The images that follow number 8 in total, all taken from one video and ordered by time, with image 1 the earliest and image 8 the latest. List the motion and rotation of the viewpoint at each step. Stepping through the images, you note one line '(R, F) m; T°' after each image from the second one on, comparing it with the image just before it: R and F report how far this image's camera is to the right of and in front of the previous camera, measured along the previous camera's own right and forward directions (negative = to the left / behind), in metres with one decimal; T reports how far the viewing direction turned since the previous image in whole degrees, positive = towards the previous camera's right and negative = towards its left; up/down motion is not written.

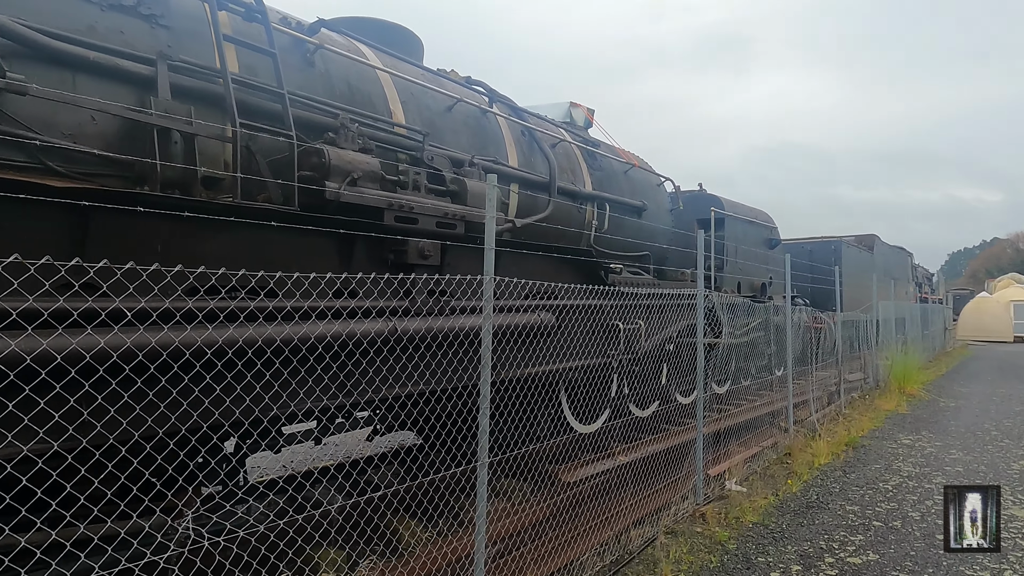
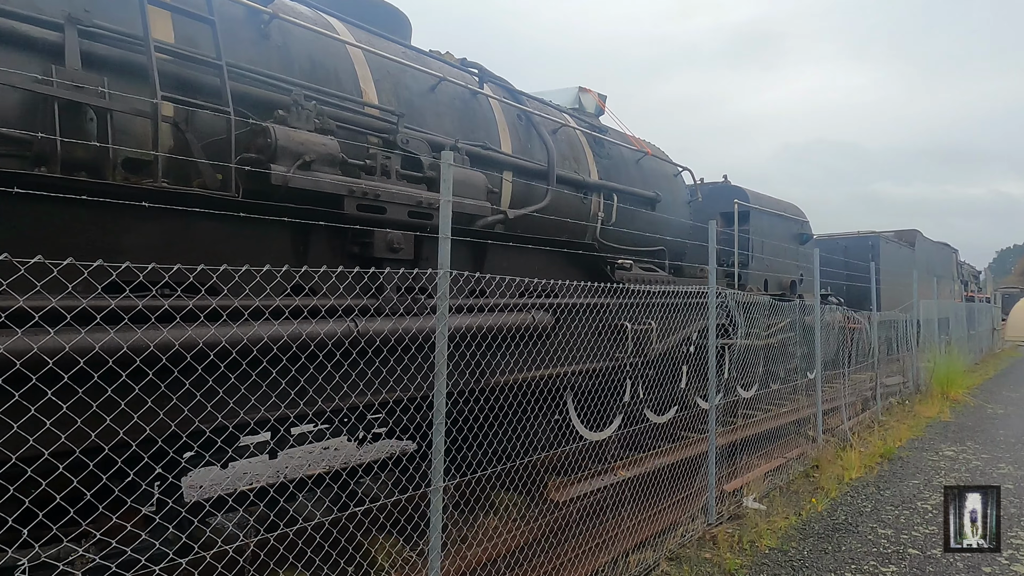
(+0.3, +0.4) m; -3°
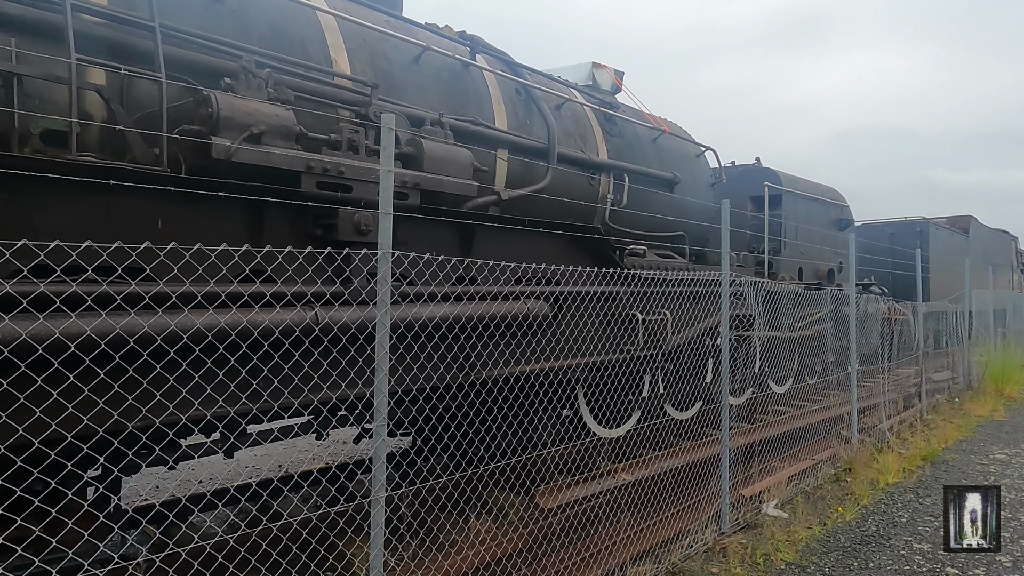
(+0.3, +0.3) m; -4°
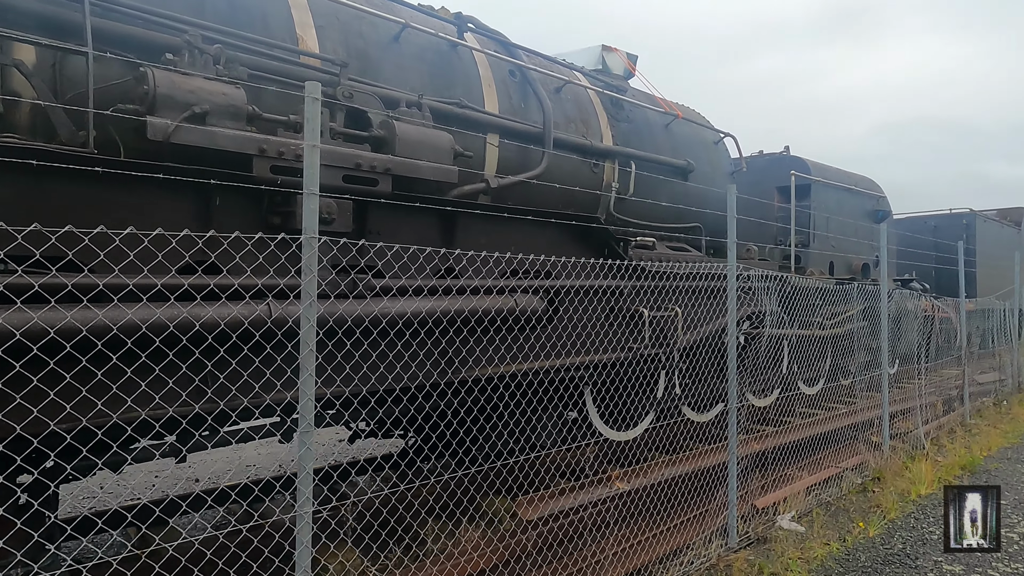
(+0.3, +0.3) m; -3°
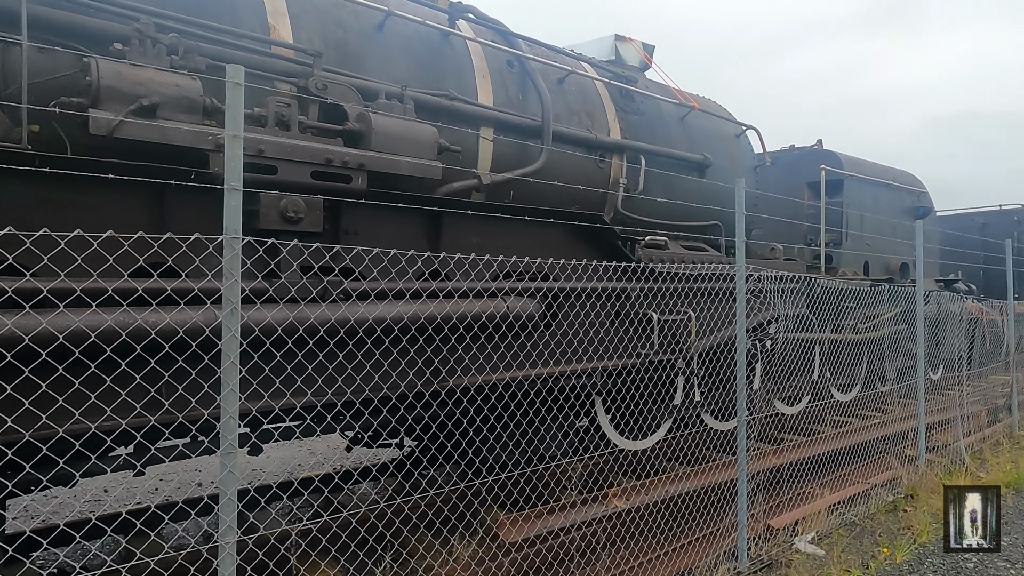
(+0.2, +0.2) m; -3°
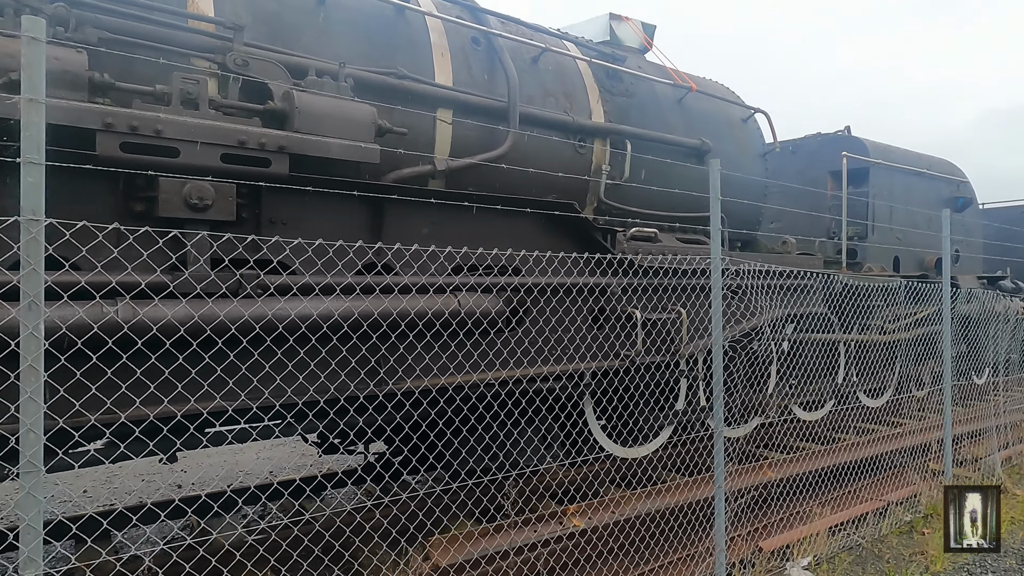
(+0.4, +0.3) m; -4°
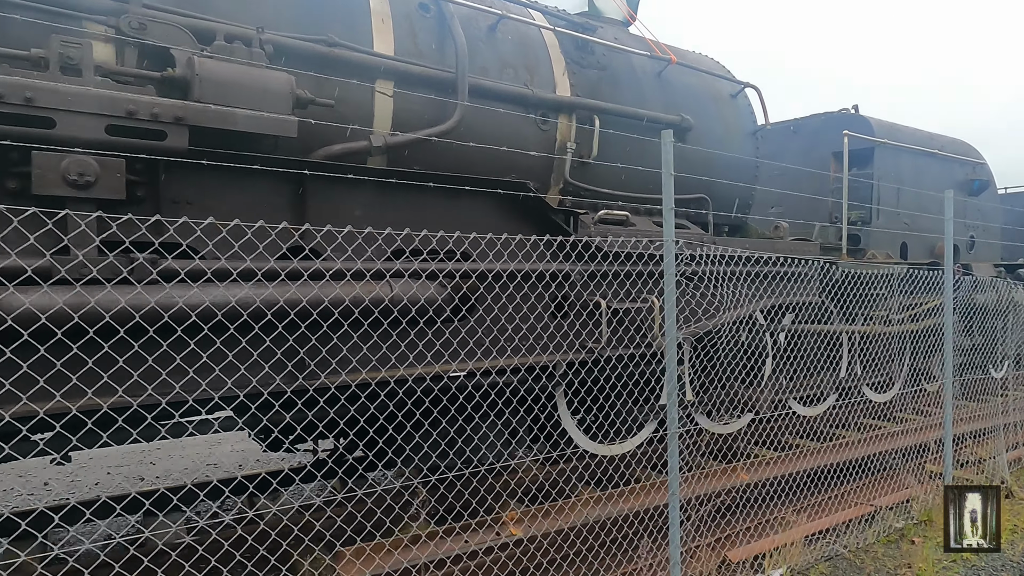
(+0.4, +0.3) m; -2°
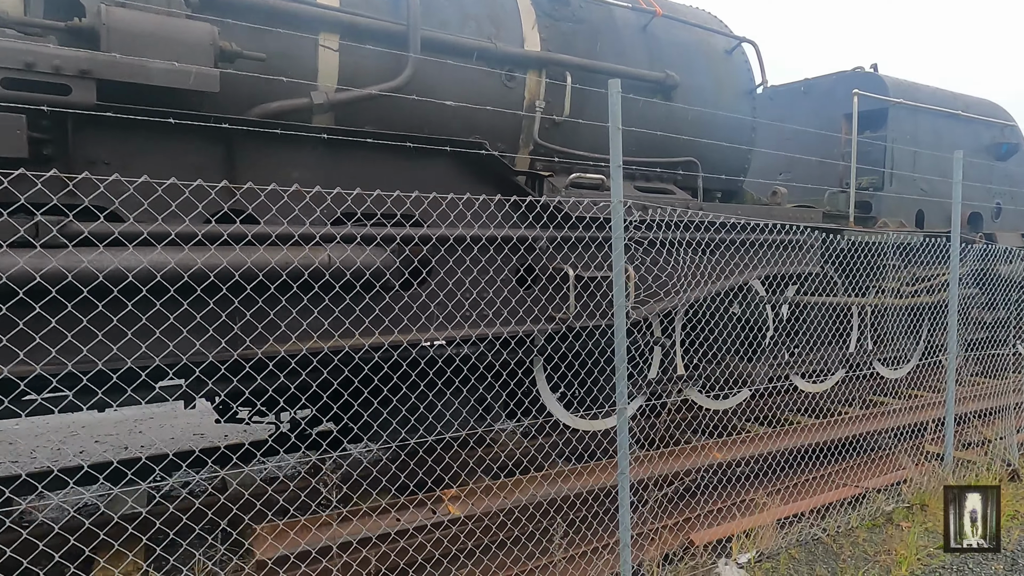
(+0.4, +0.2) m; -3°
